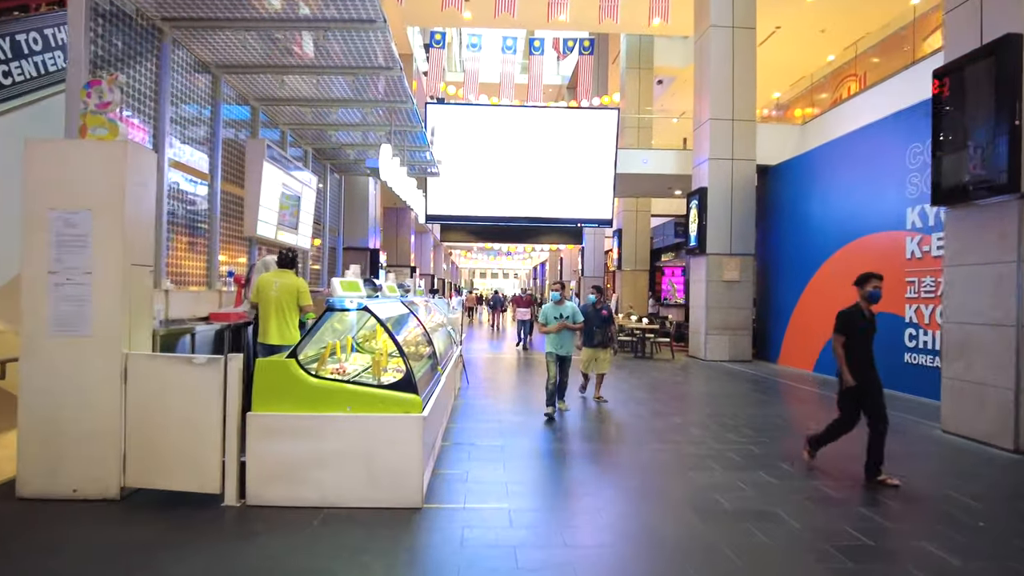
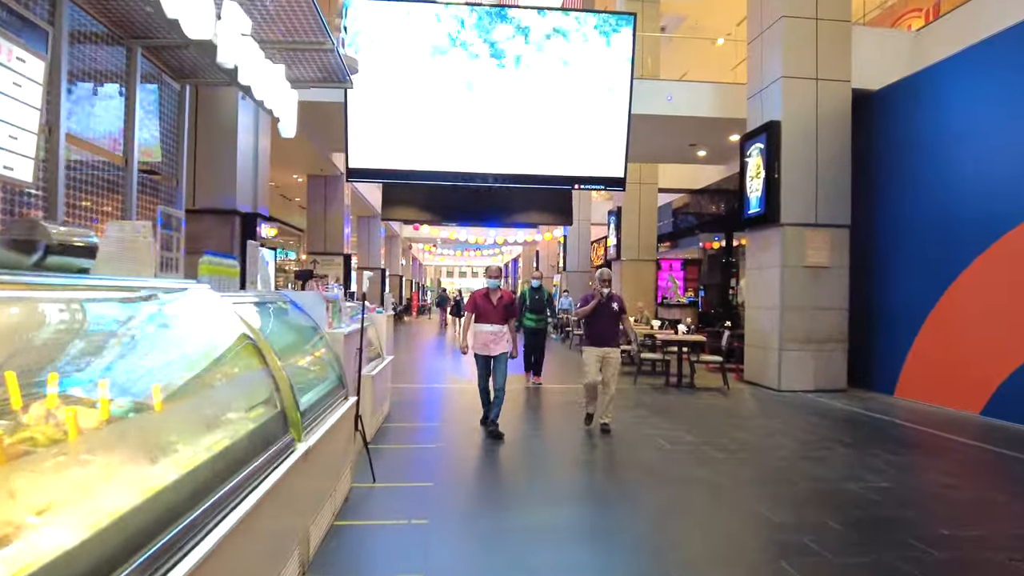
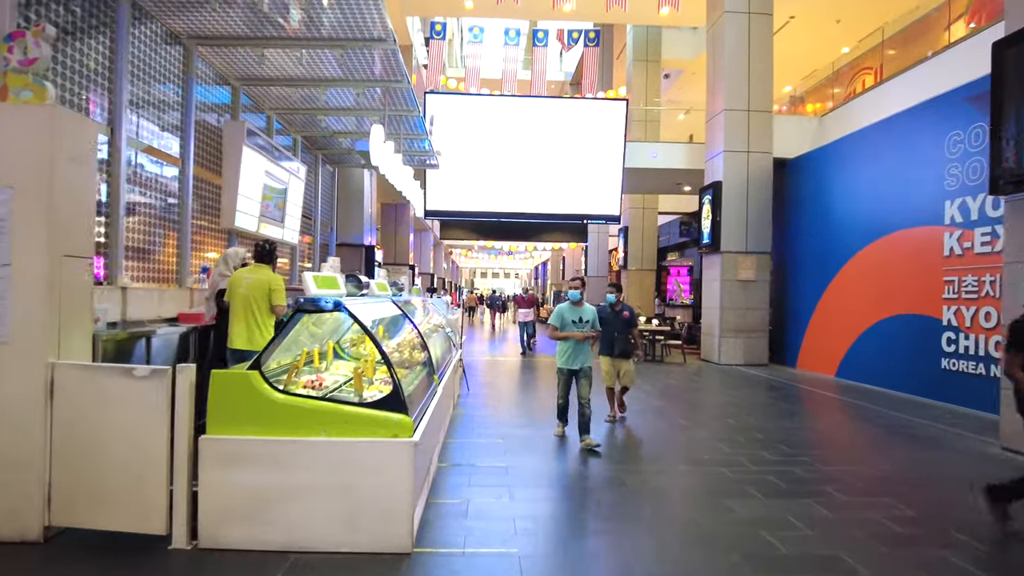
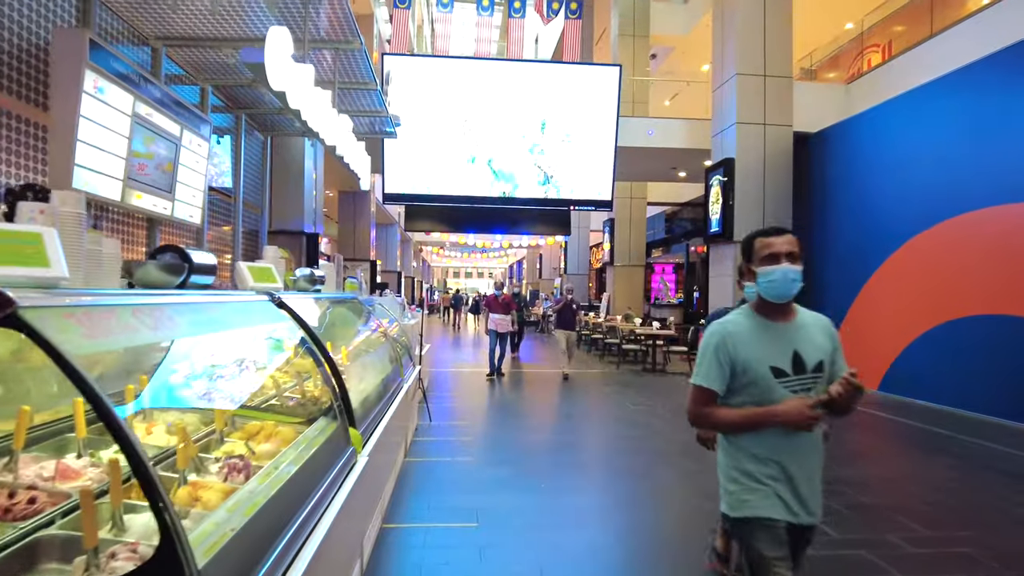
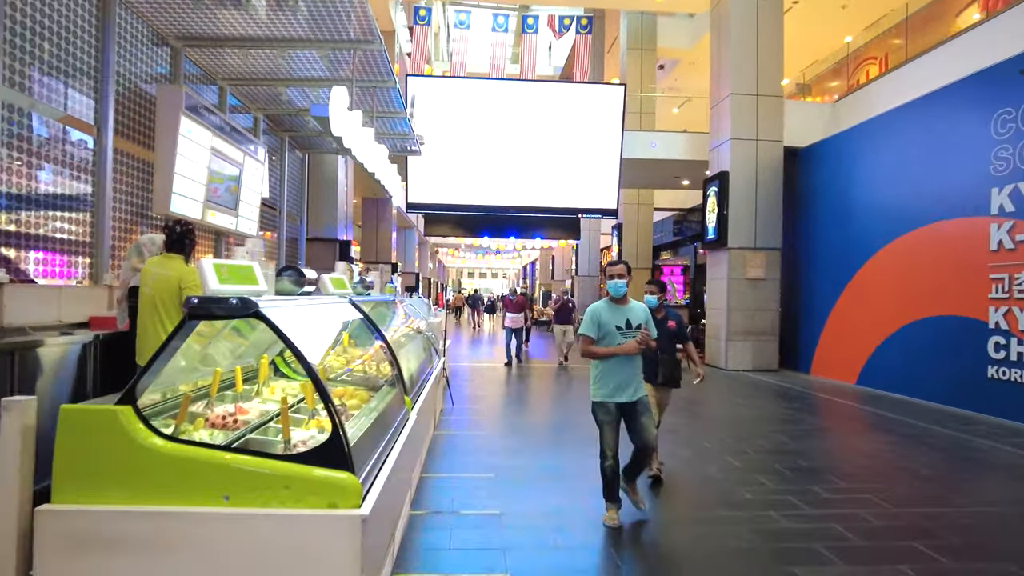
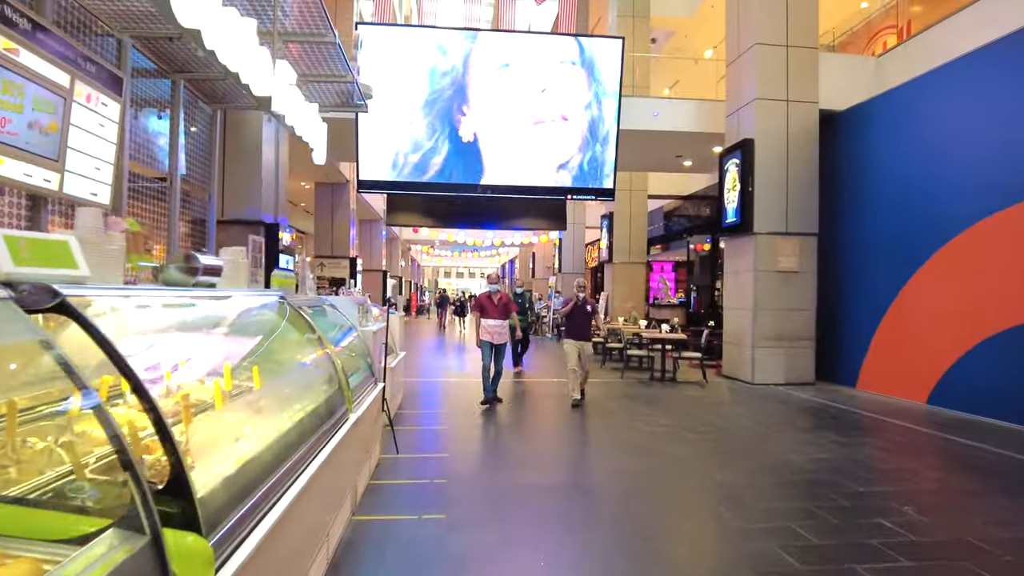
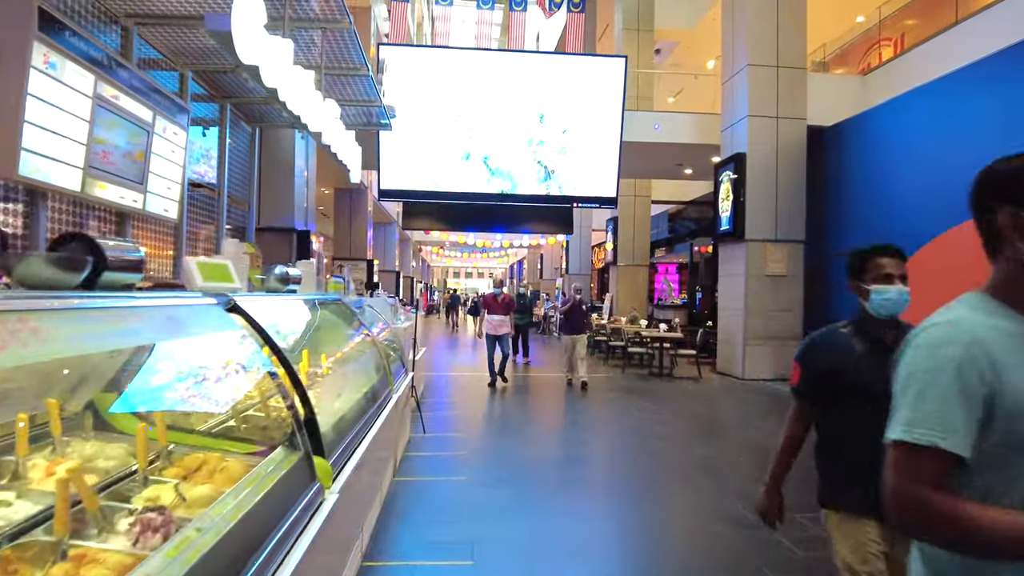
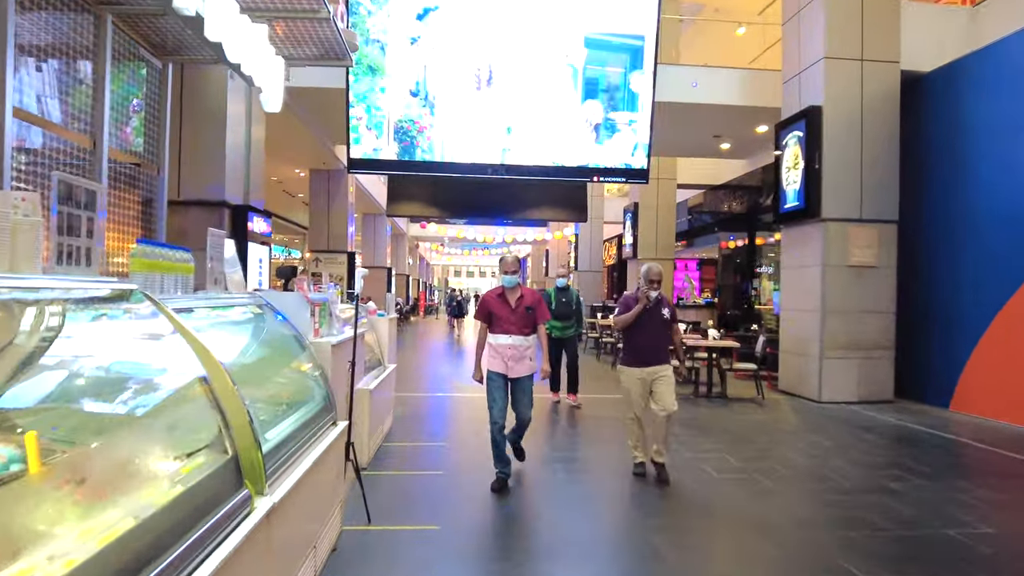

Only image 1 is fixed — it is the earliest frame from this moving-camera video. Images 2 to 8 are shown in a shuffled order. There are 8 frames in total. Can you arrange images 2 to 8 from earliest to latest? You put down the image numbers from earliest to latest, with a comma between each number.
3, 5, 4, 7, 6, 2, 8
